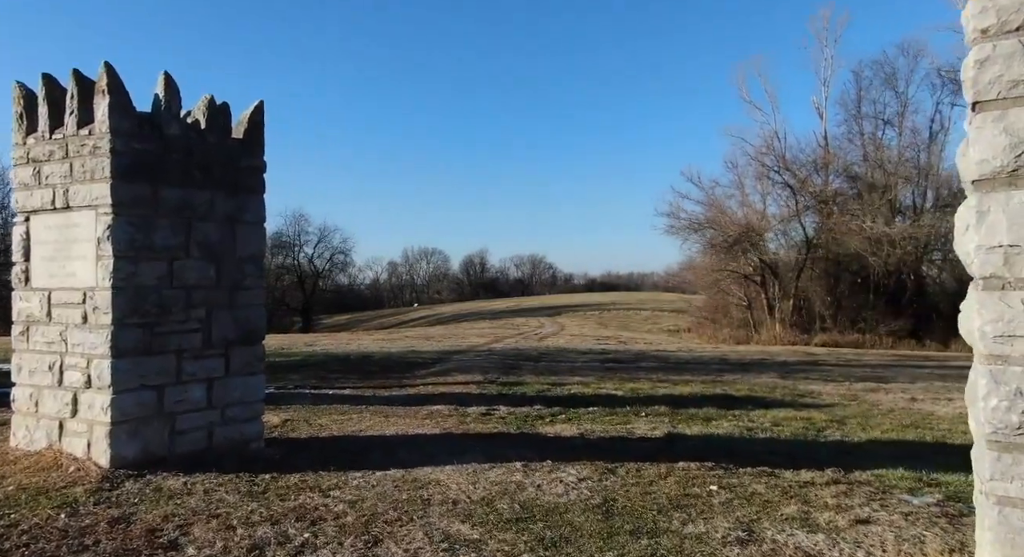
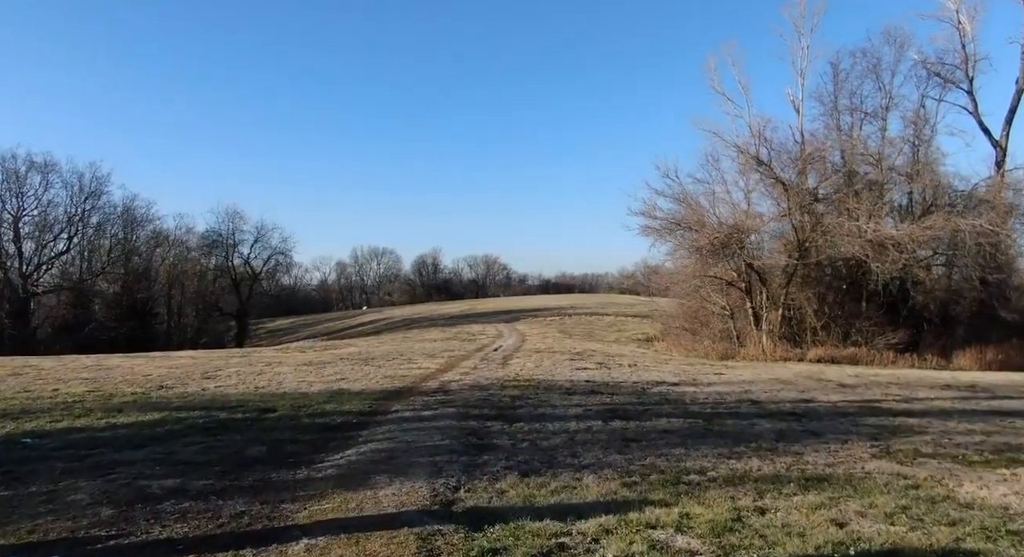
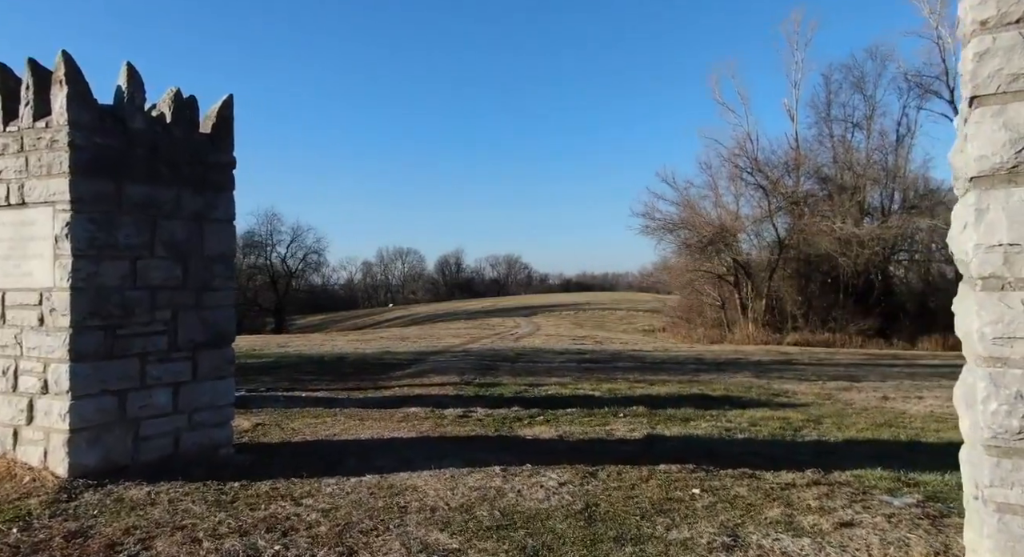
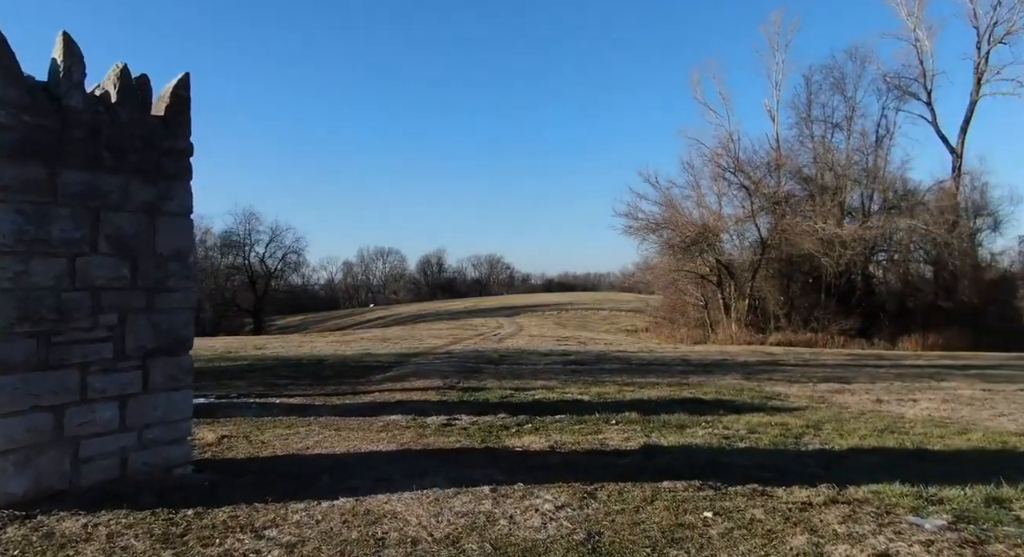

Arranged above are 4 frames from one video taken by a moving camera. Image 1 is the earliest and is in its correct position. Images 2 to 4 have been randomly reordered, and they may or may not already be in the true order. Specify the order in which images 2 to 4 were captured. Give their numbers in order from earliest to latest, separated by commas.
3, 4, 2
